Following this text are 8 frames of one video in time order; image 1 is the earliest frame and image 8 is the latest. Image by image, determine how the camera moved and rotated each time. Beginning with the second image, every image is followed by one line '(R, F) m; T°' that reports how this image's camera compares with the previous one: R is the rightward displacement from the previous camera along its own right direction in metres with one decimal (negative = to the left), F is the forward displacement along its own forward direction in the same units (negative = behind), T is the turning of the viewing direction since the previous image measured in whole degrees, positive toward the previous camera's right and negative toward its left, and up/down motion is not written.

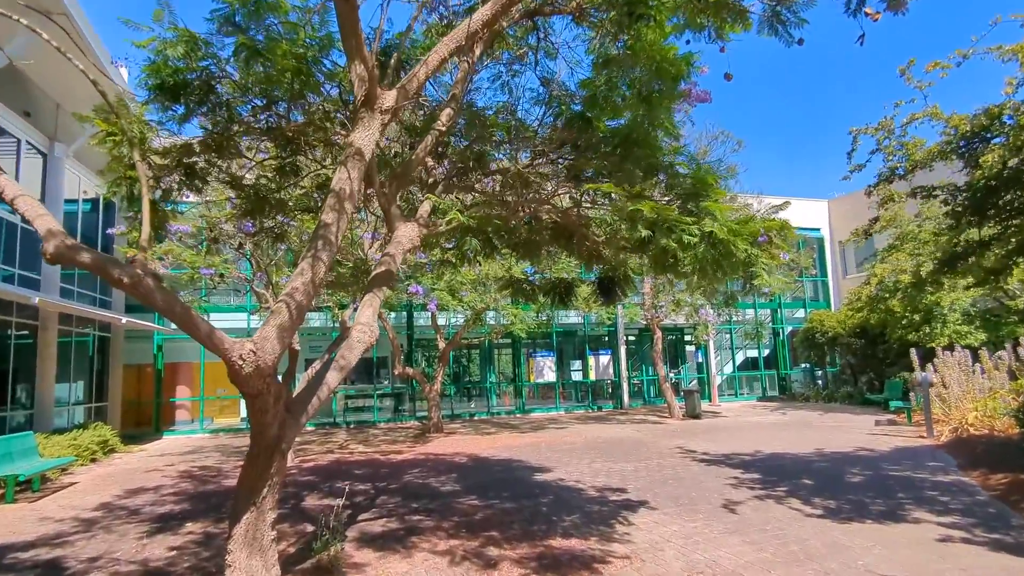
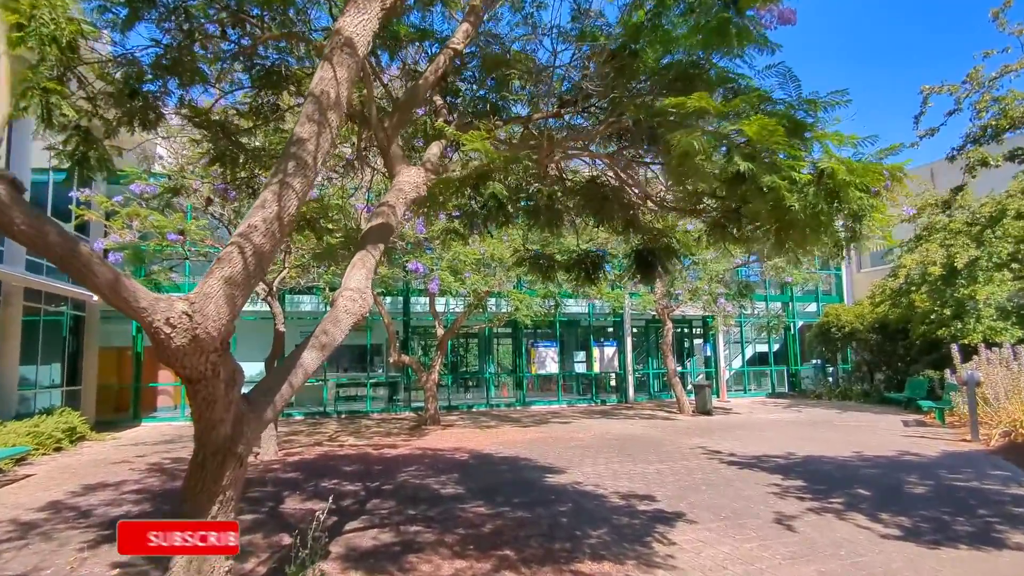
(-0.3, +1.2) m; 0°
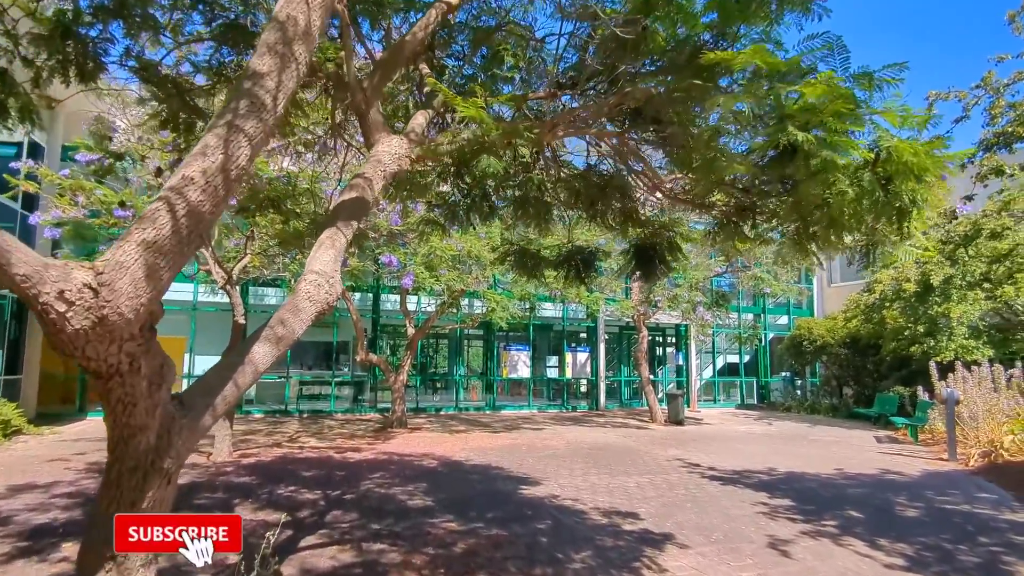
(-0.1, +0.6) m; +3°
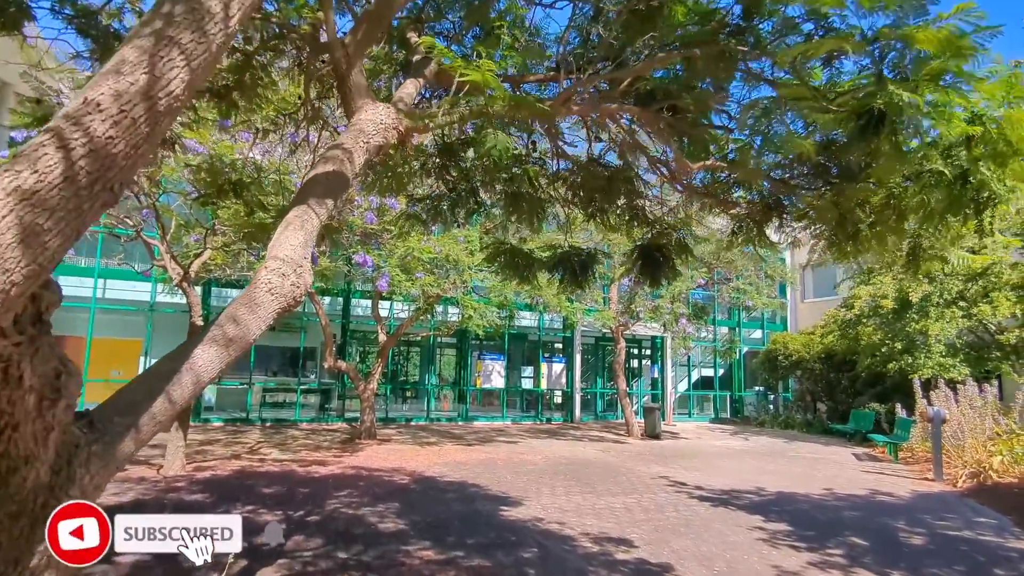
(-0.2, +0.6) m; +3°
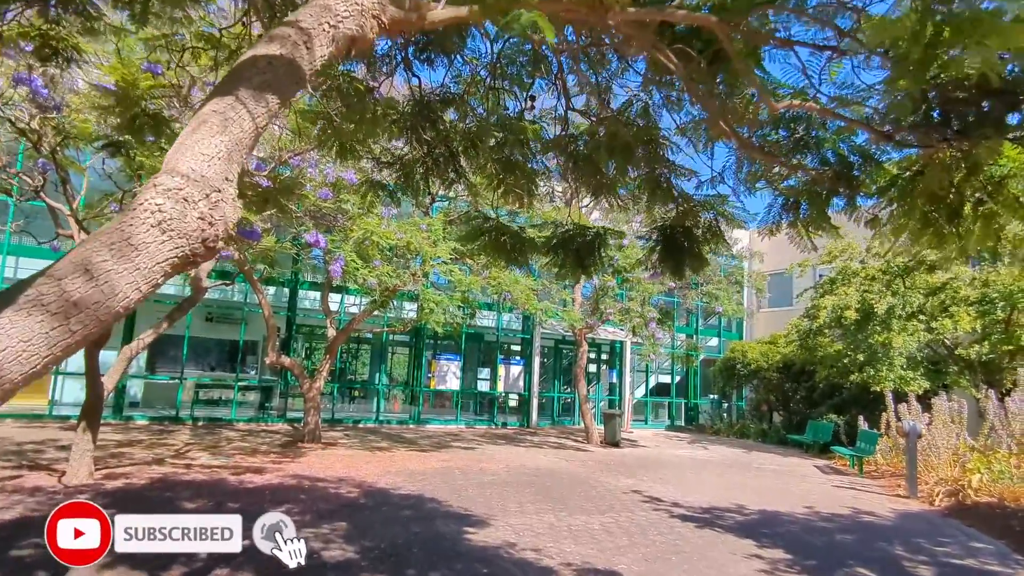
(-0.3, +1.0) m; +5°
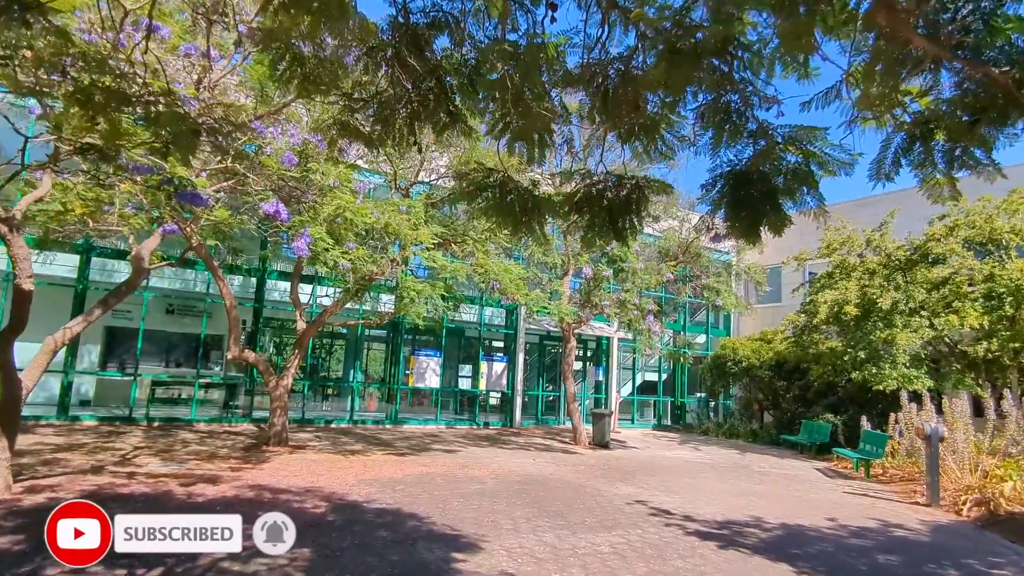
(-0.2, +1.1) m; +2°
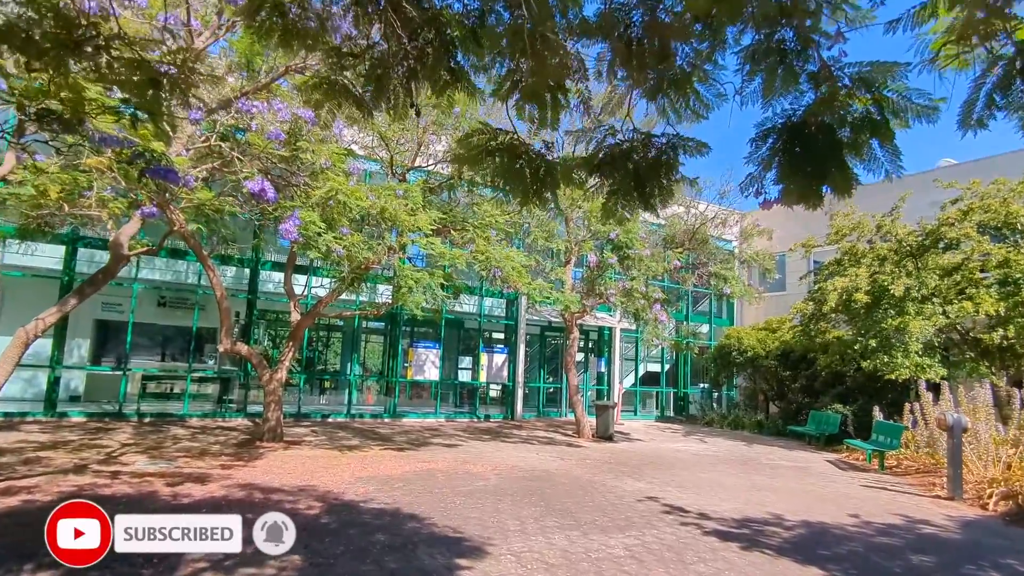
(-0.1, +0.5) m; 0°
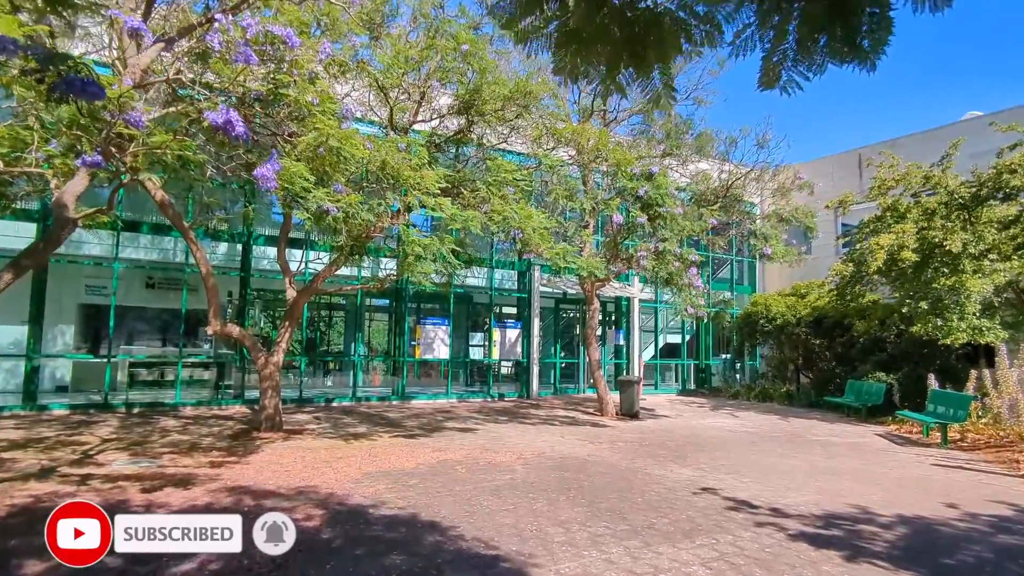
(-0.3, +1.4) m; 0°
